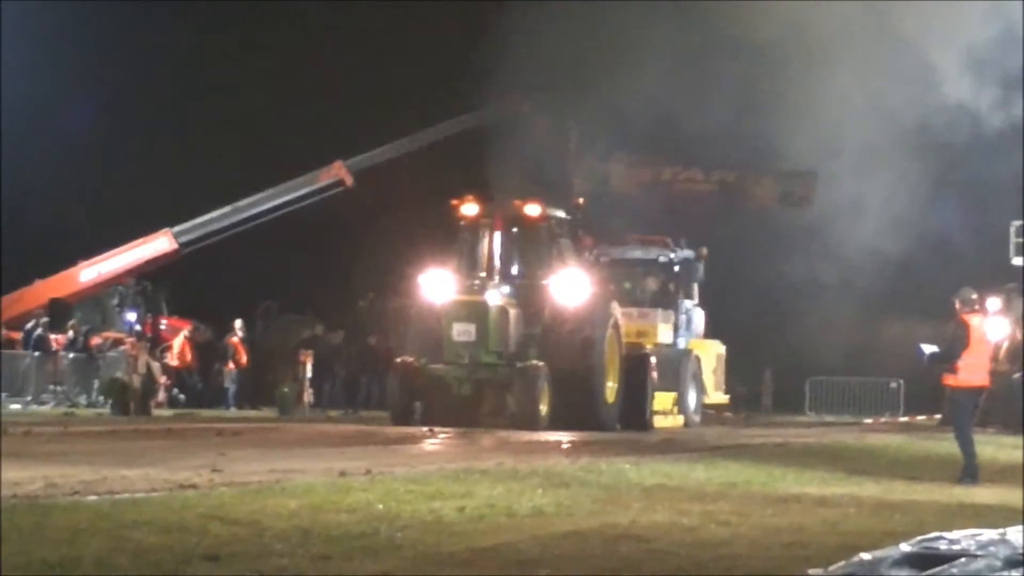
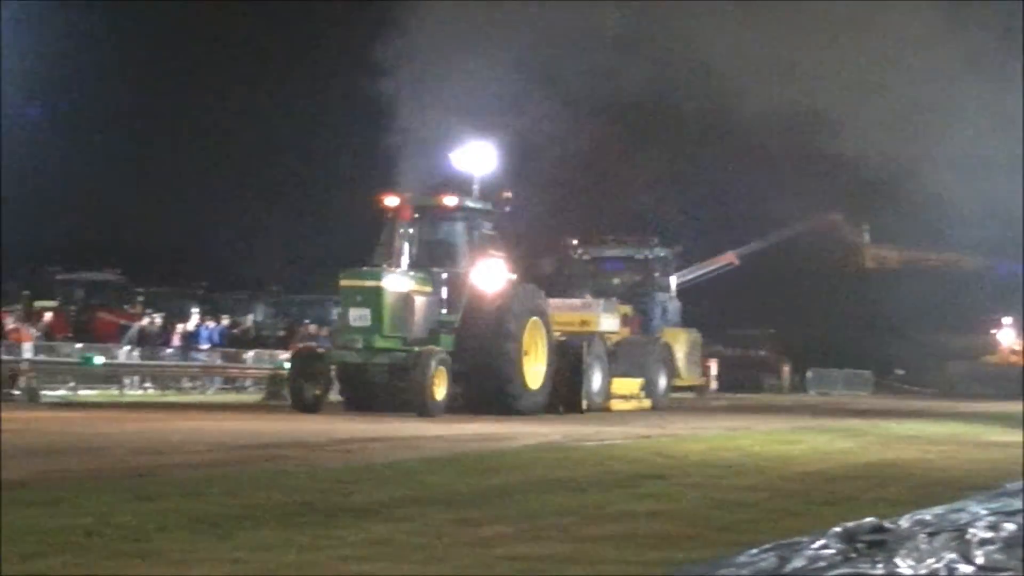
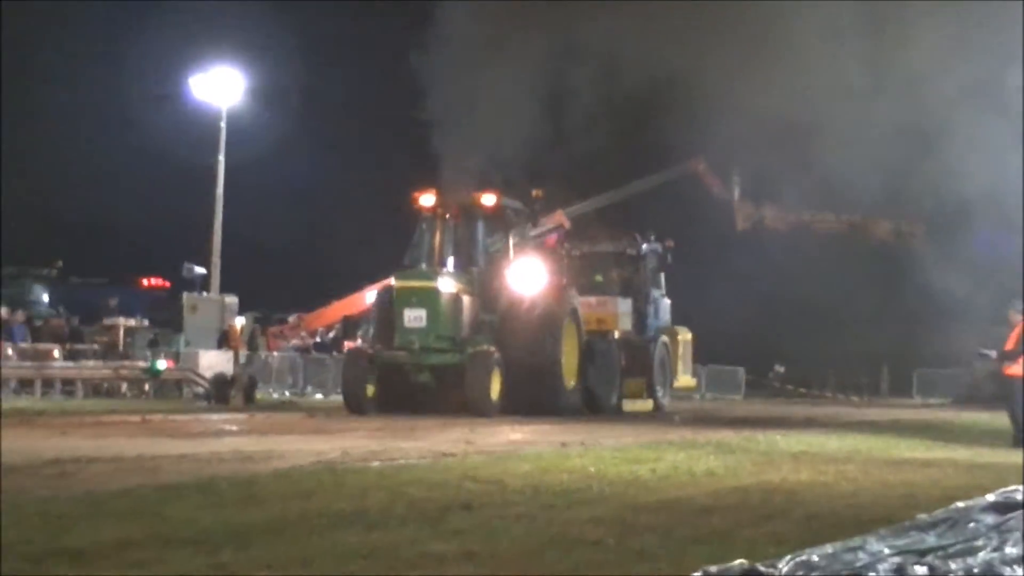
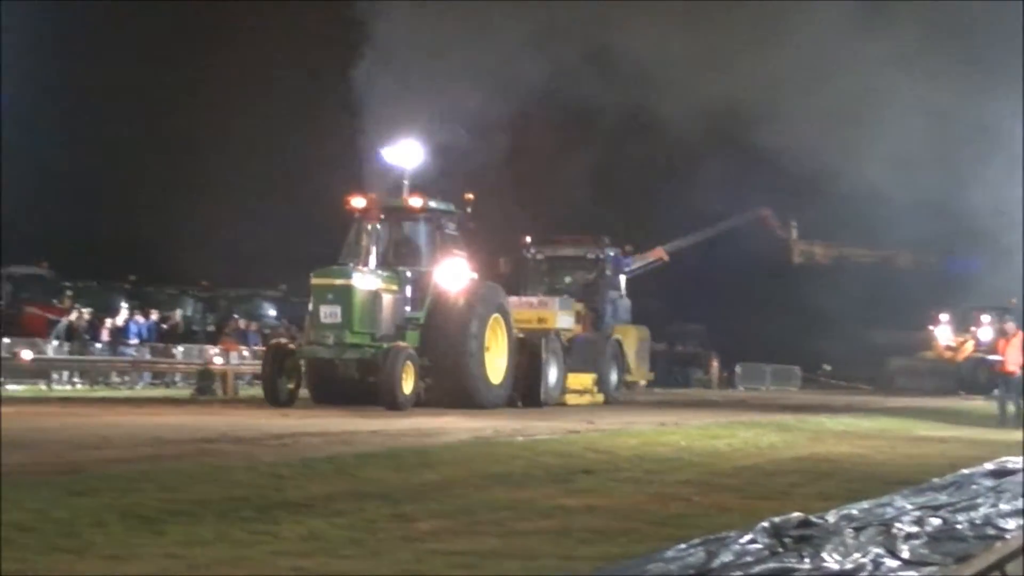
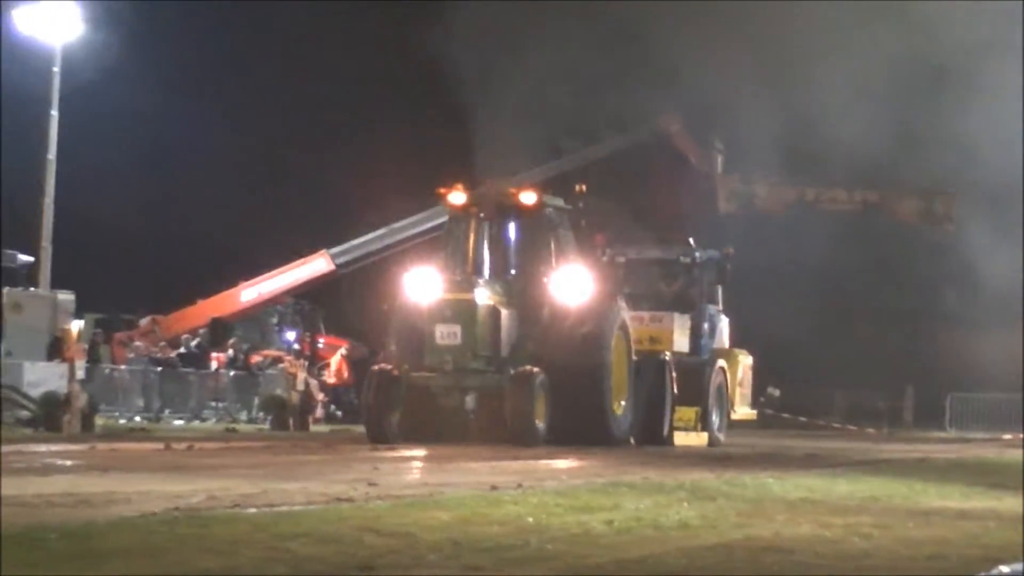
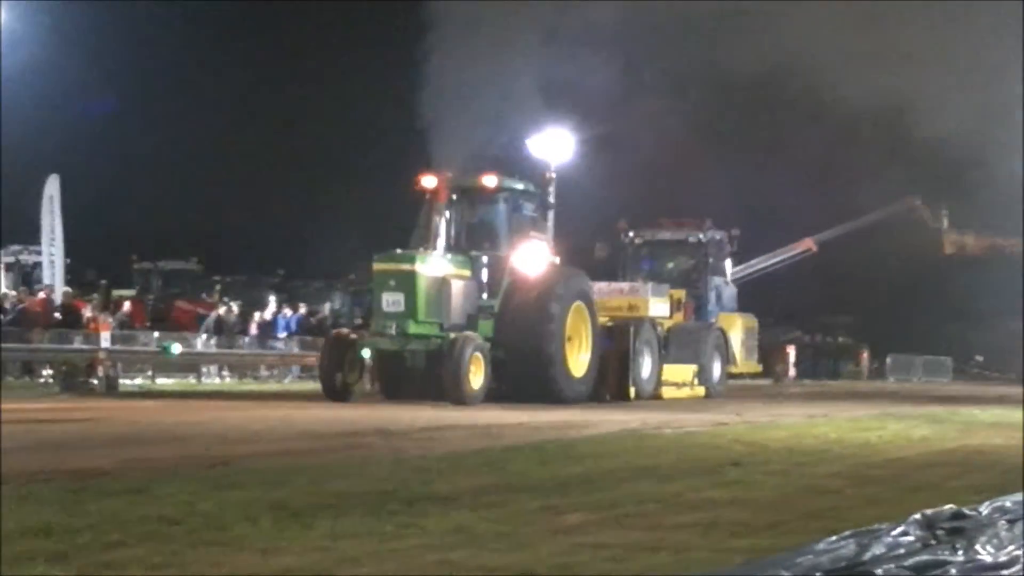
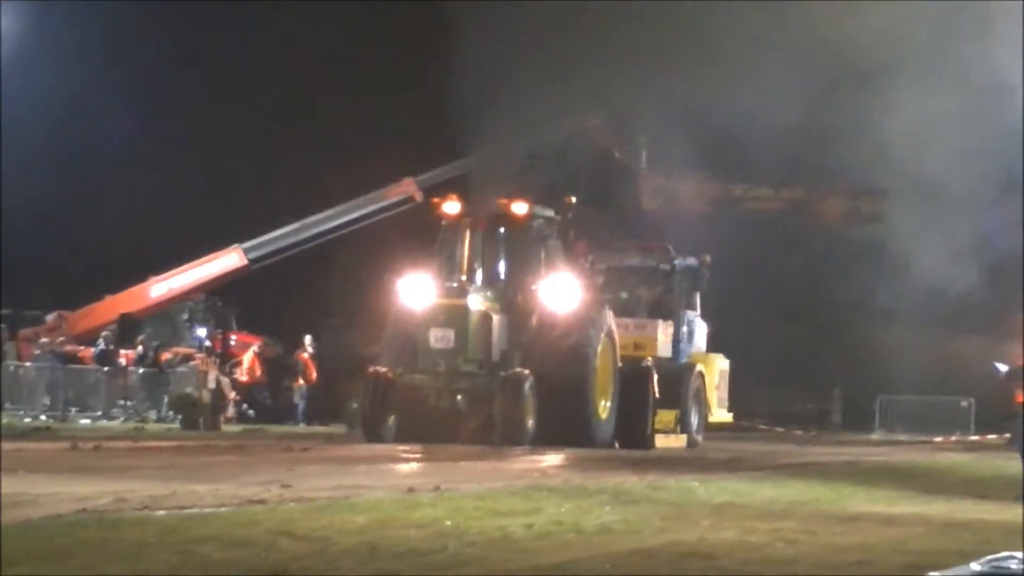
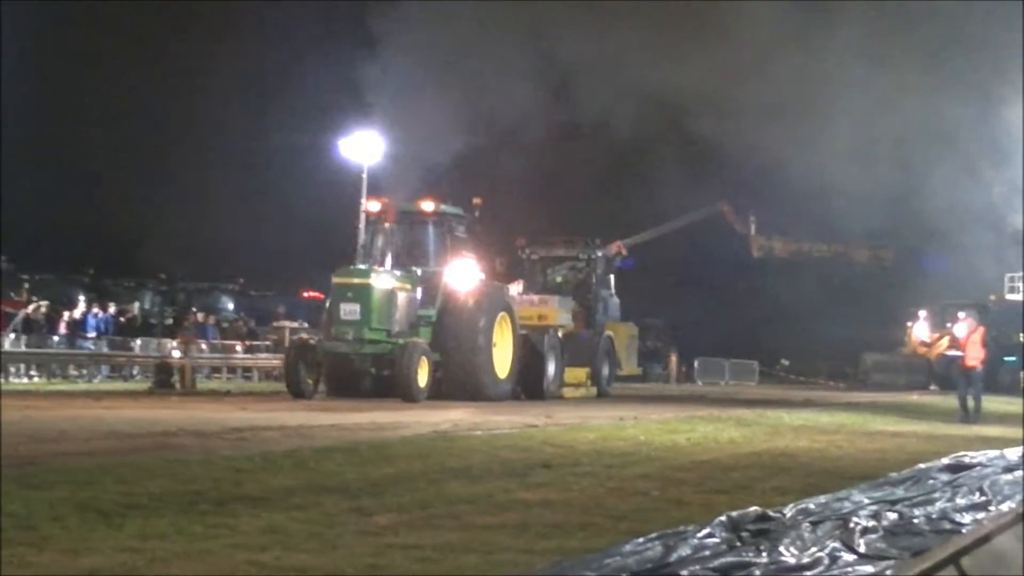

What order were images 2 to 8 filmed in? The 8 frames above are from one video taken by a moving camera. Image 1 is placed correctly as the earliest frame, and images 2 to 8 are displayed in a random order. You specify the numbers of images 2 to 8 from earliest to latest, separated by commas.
7, 5, 3, 8, 4, 2, 6
